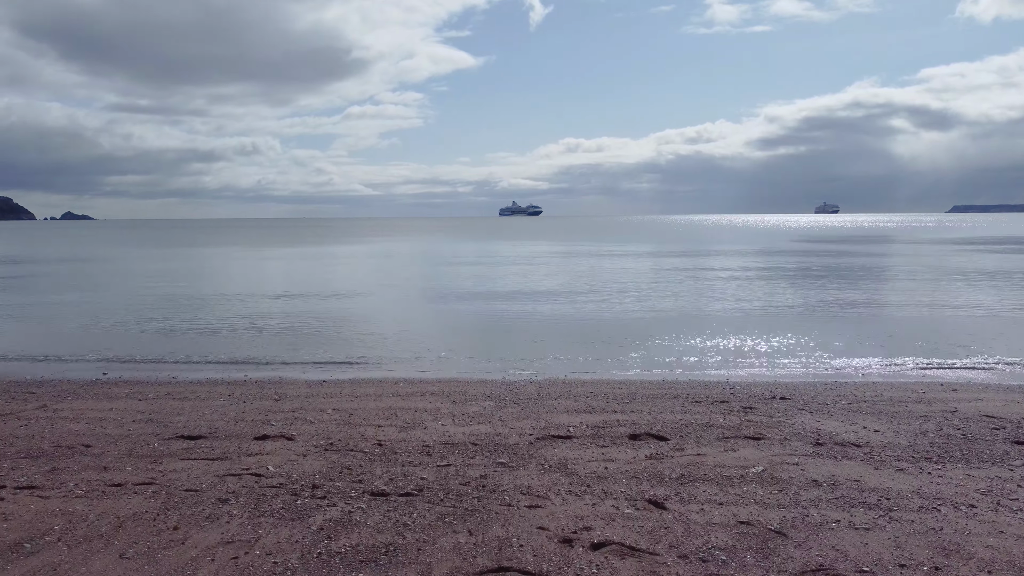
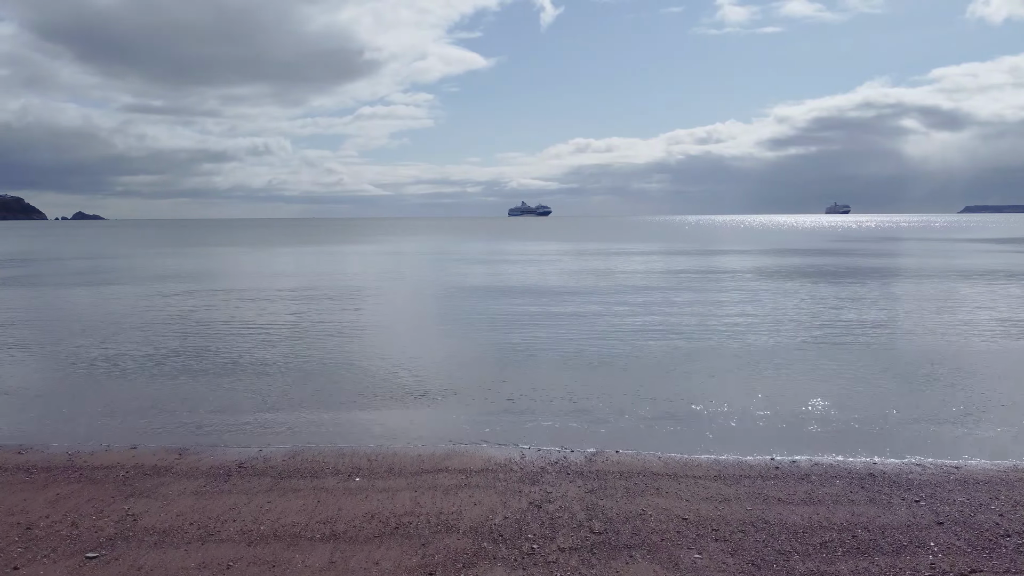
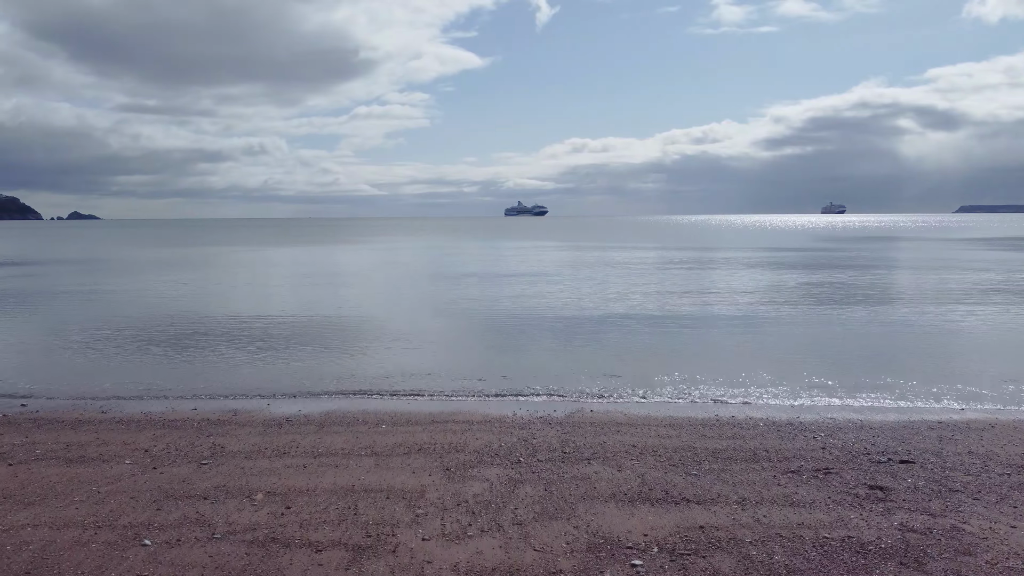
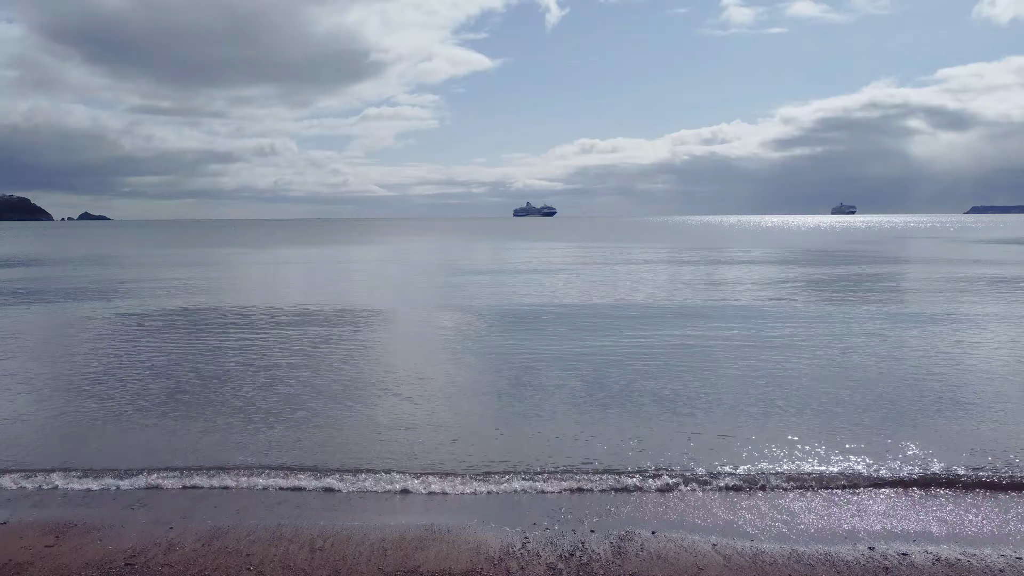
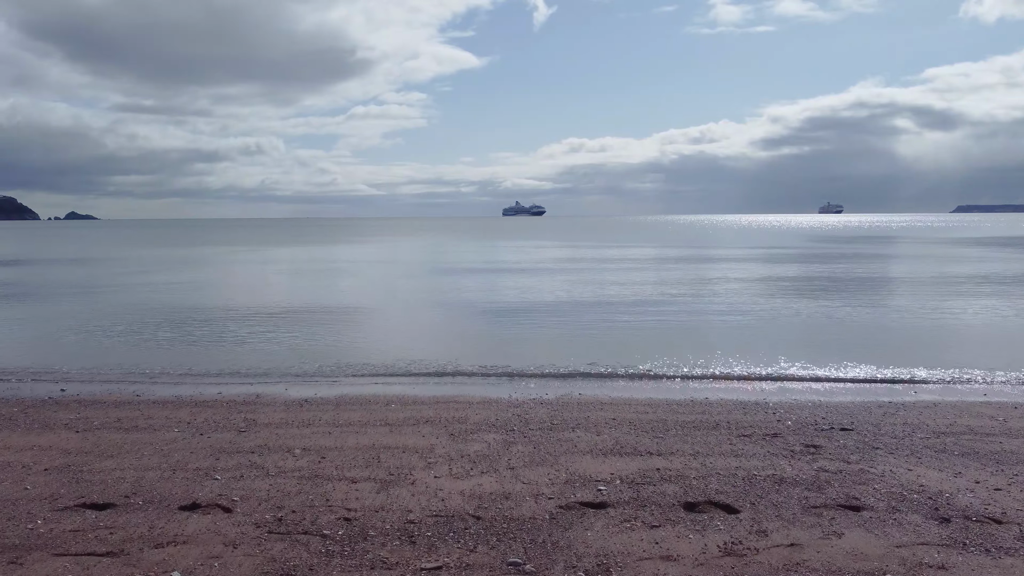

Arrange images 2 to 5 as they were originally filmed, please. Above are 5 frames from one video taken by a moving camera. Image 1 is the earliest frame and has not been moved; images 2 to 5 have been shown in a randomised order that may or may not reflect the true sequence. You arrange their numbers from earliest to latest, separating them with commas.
5, 3, 2, 4
